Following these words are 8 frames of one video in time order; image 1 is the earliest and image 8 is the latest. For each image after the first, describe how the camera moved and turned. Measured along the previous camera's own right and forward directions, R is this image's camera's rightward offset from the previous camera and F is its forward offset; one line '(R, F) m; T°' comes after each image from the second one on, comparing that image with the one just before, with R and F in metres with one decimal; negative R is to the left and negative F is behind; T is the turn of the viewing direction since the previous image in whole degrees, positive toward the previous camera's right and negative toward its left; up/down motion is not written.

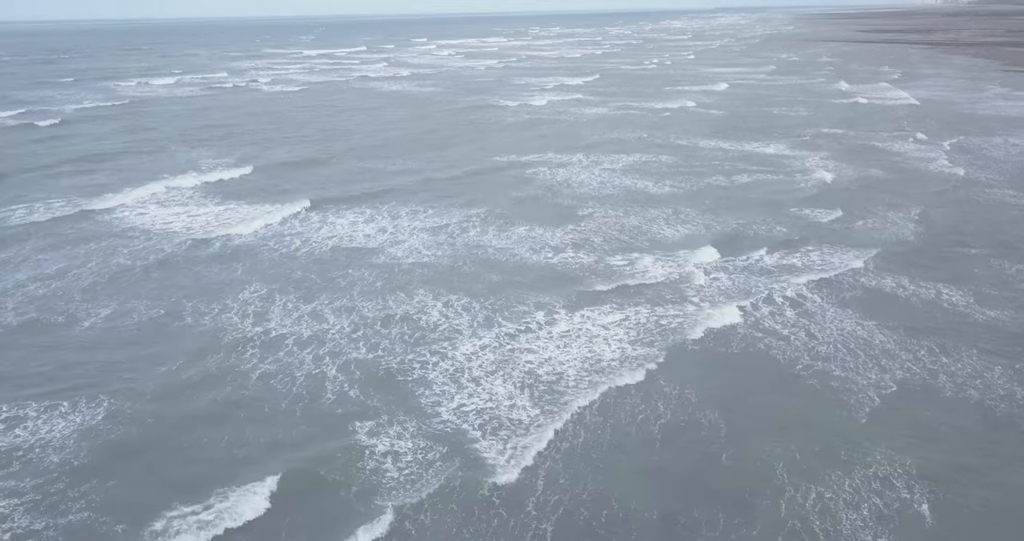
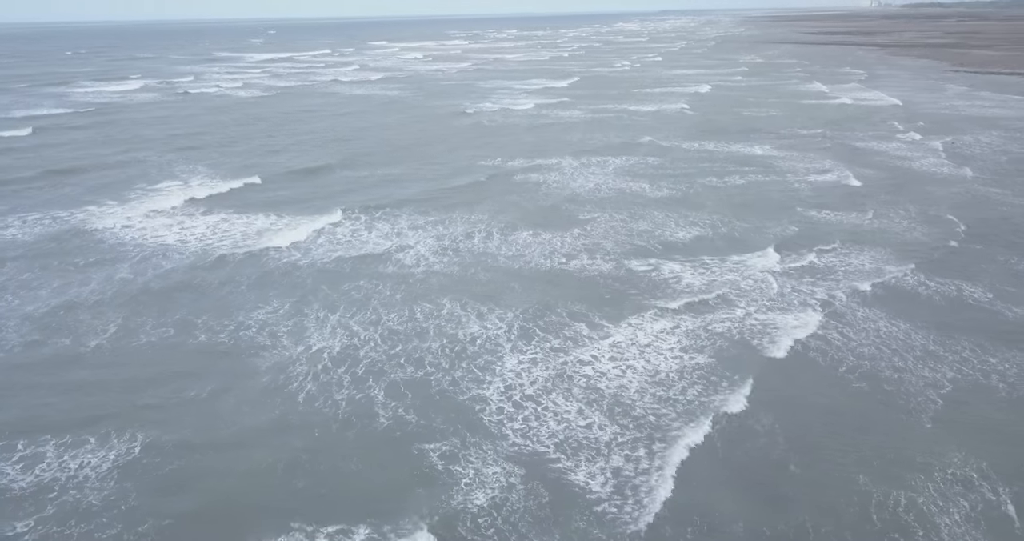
(-1.5, +0.5) m; +4°
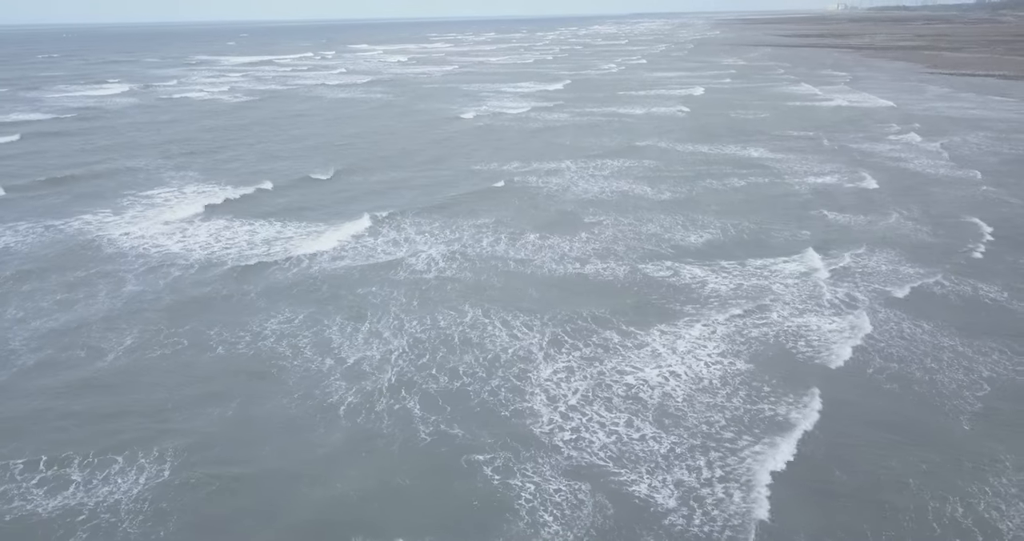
(-0.9, +0.2) m; +2°
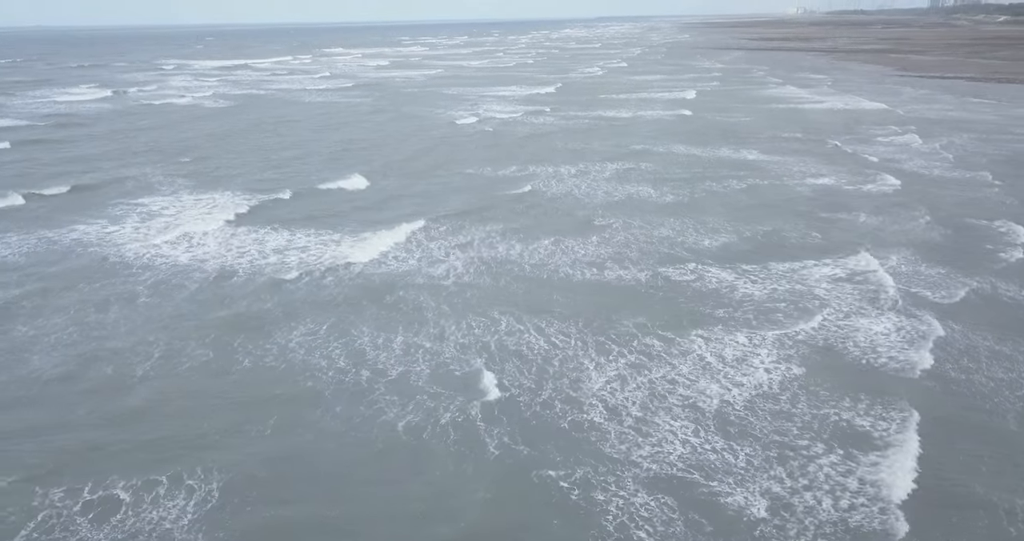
(-1.2, +0.3) m; +3°
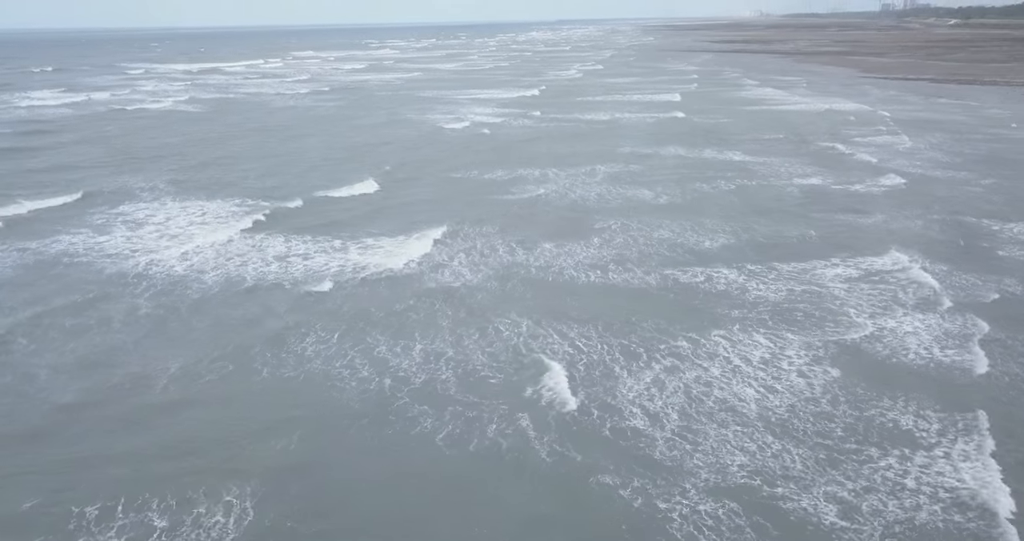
(-1.0, +0.2) m; +3°
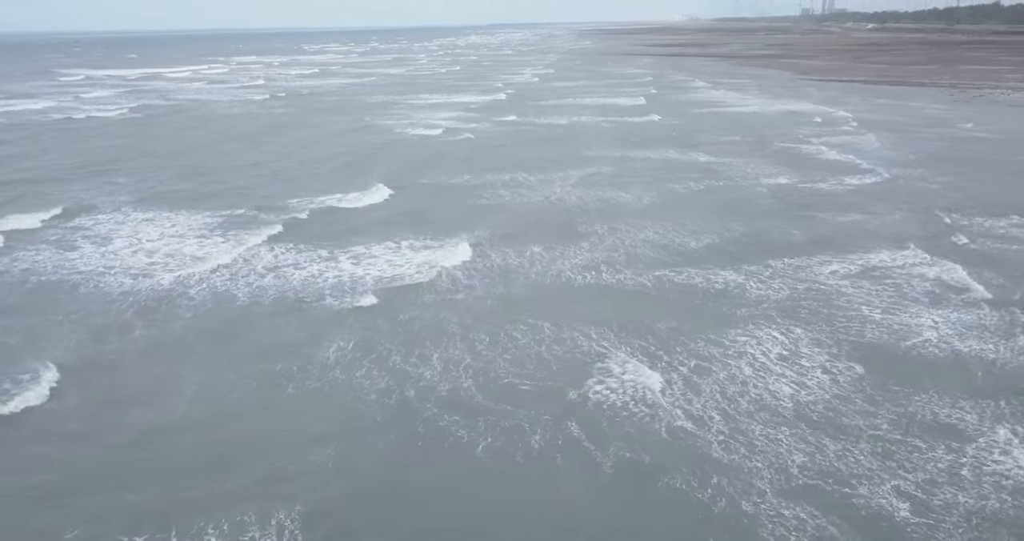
(-1.4, +0.2) m; +5°
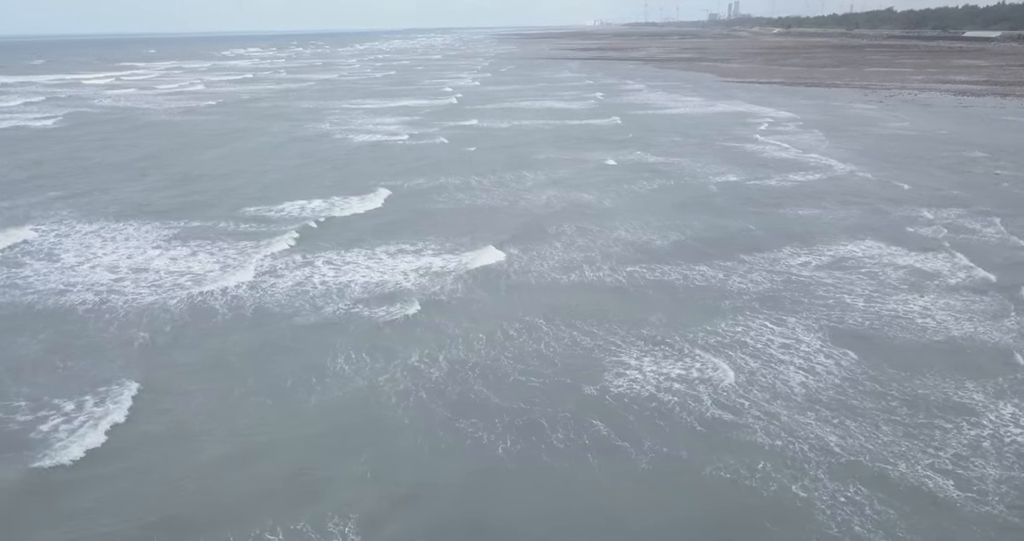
(-1.4, 0.0) m; +6°
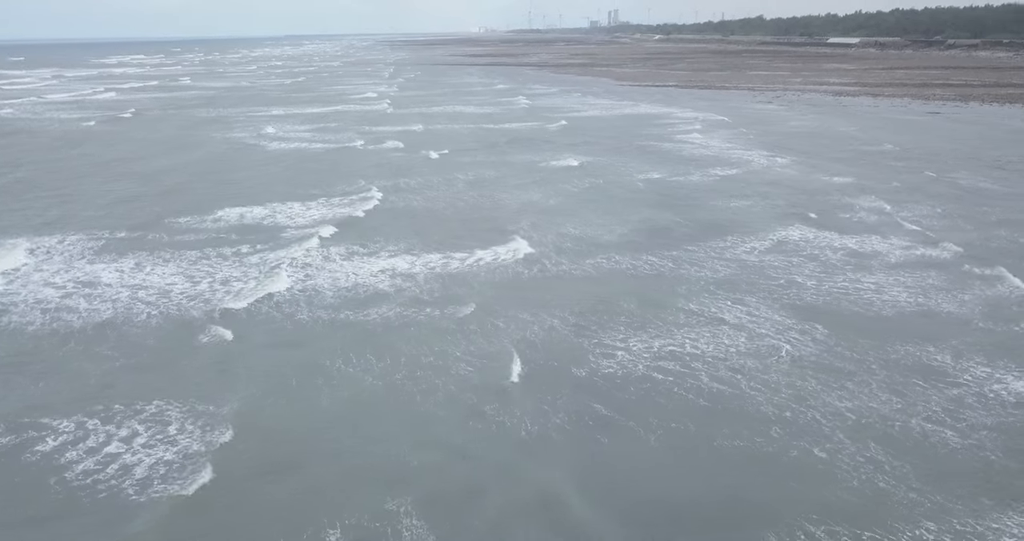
(-1.6, -0.2) m; +8°
